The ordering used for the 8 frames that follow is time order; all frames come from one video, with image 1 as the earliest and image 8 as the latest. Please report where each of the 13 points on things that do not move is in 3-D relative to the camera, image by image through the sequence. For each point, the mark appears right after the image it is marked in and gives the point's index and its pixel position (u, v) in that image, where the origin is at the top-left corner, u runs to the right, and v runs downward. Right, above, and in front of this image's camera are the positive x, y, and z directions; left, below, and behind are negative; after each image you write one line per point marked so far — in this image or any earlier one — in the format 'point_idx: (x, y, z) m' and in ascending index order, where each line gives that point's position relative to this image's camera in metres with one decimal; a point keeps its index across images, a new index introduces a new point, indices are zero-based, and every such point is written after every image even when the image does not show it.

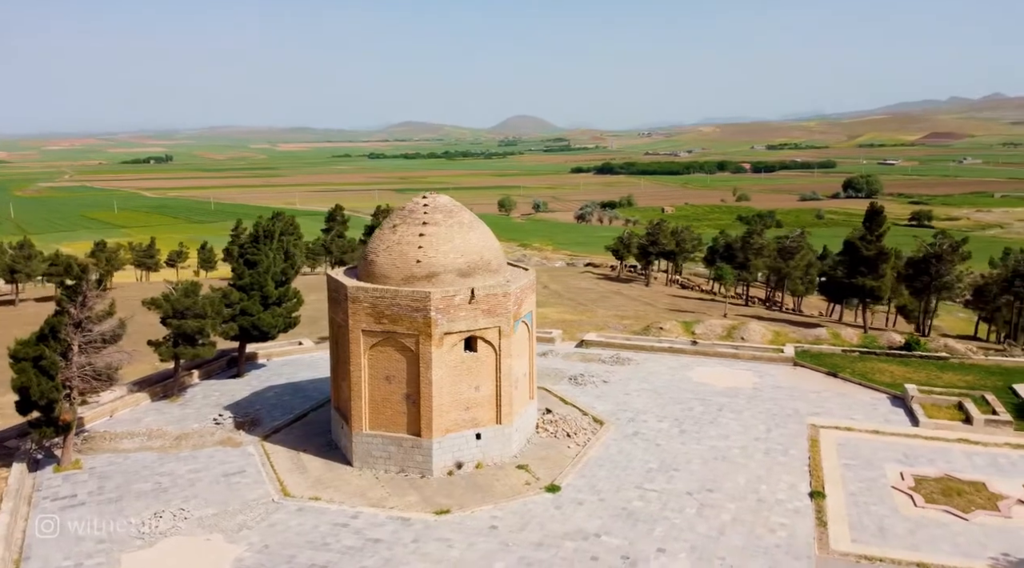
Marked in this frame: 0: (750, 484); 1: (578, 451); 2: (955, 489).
0: (+5.2, -4.2, +16.6) m
1: (+1.5, -3.9, +18.0) m
2: (+9.3, -4.3, +16.1) m
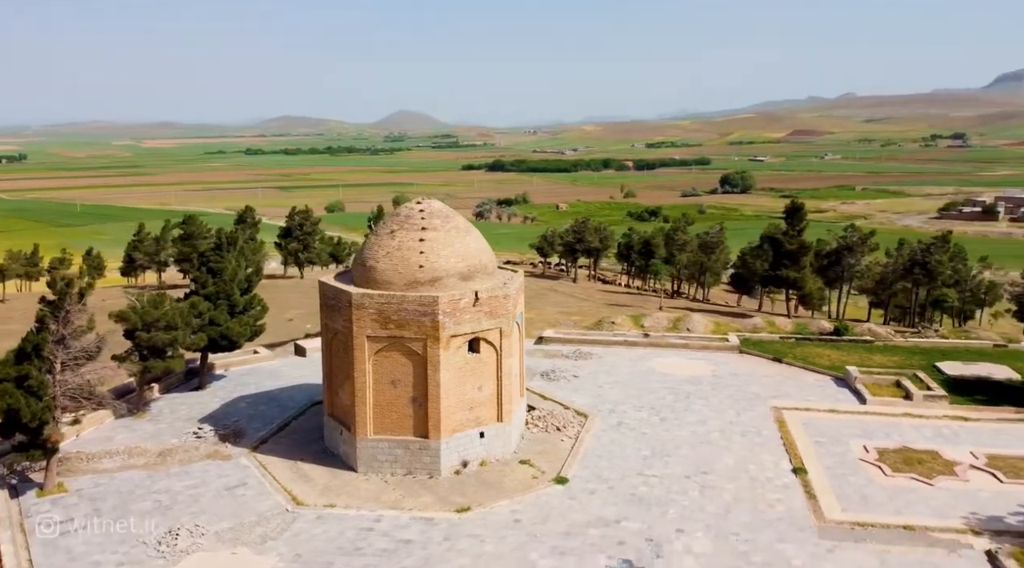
0: (+5.3, -4.1, +17.9) m
1: (+1.5, -3.9, +18.8) m
2: (+9.4, -4.1, +18.1) m
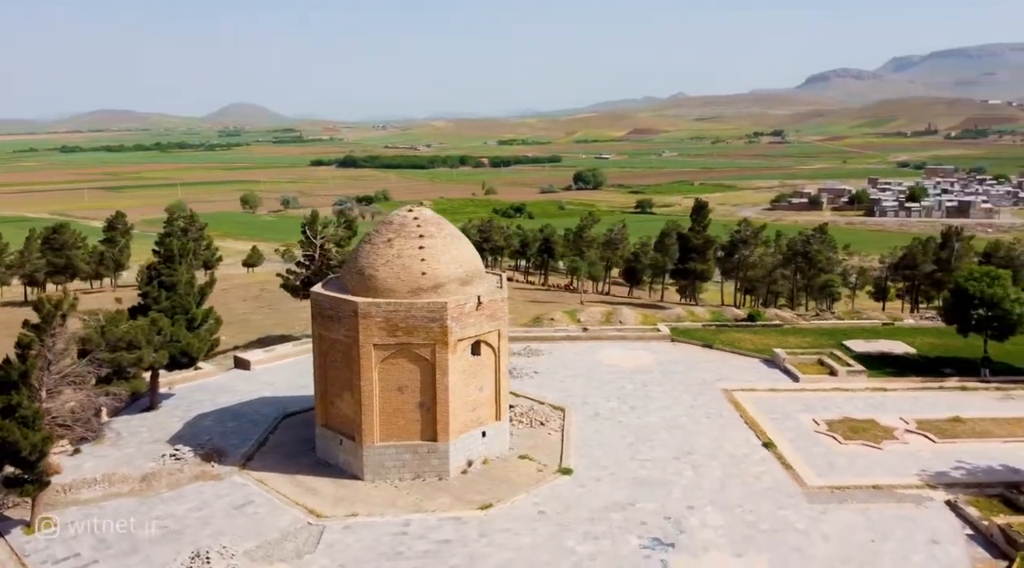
0: (+5.2, -4.0, +19.7) m
1: (+1.3, -3.9, +19.8) m
2: (+9.2, -3.8, +20.6) m
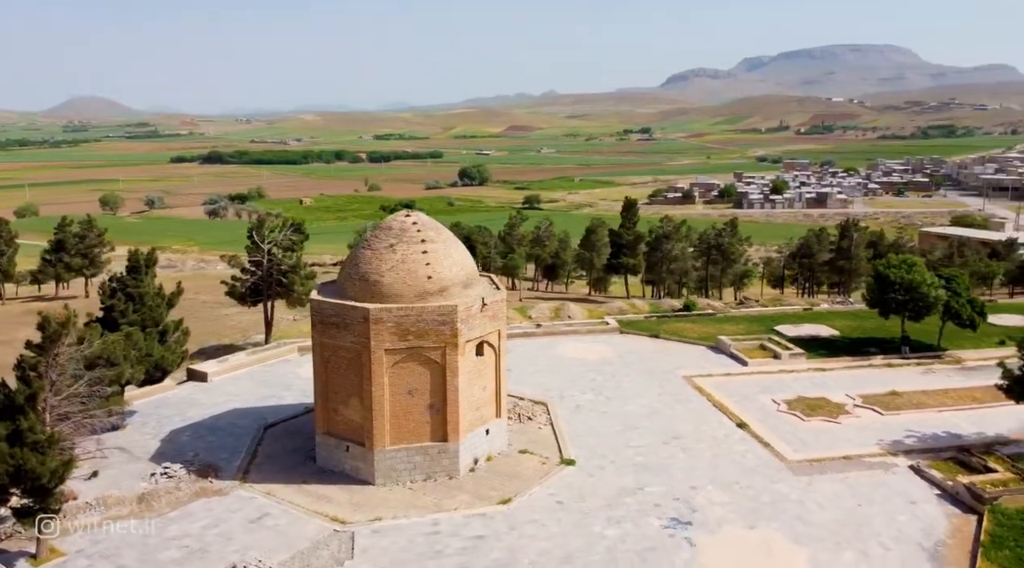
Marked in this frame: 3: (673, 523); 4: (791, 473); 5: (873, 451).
0: (+5.0, -3.9, +21.1) m
1: (+1.1, -3.9, +20.6) m
2: (+8.8, -3.5, +22.6) m
3: (+3.3, -4.9, +16.1) m
4: (+6.6, -4.5, +18.4) m
5: (+9.0, -4.2, +19.4) m
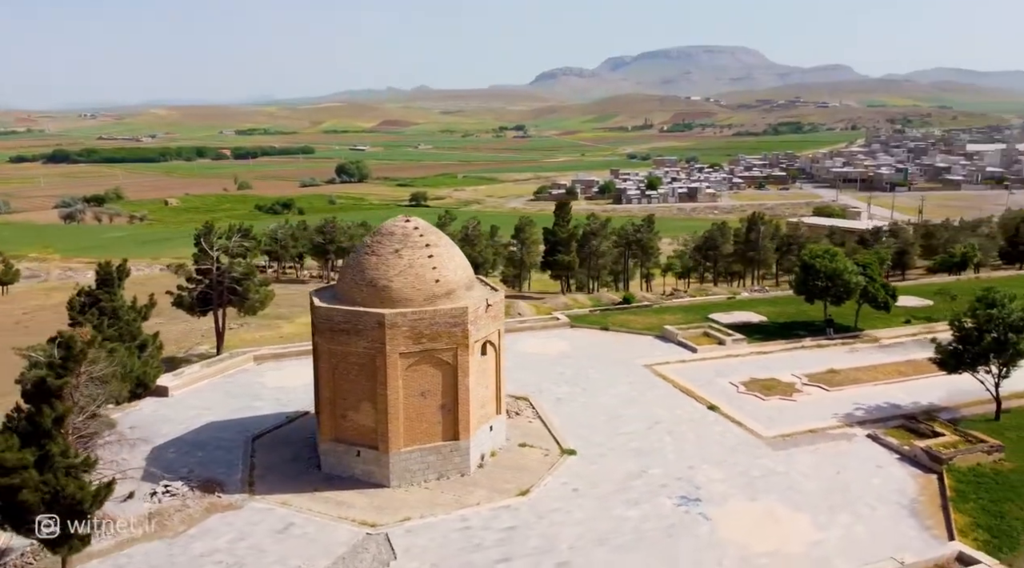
0: (+4.6, -3.7, +22.6) m
1: (+0.9, -3.8, +21.5) m
2: (+8.2, -3.3, +24.7) m
3: (+3.8, -4.8, +17.4) m
4: (+6.7, -4.3, +20.1) m
5: (+8.9, -3.9, +21.6) m
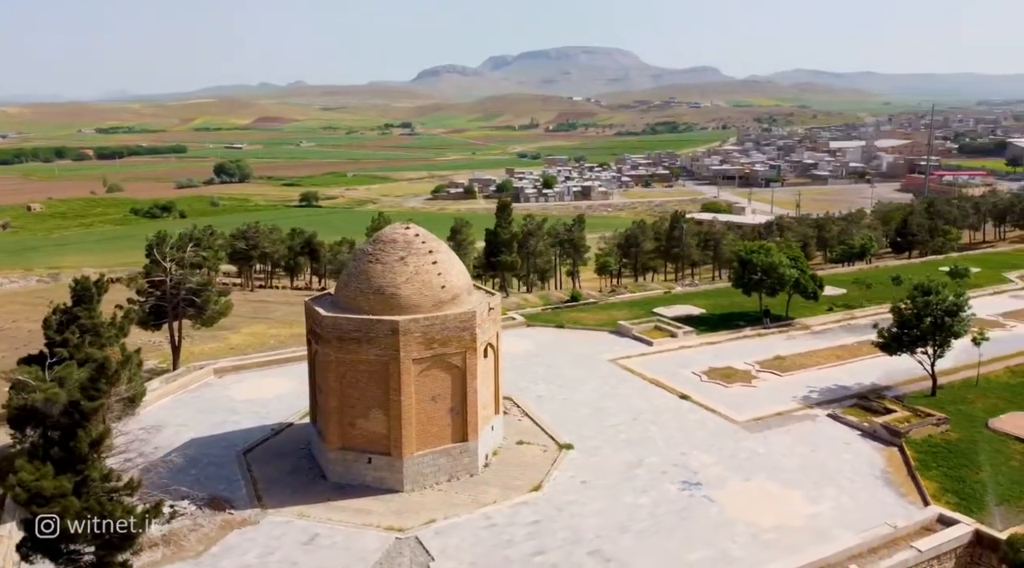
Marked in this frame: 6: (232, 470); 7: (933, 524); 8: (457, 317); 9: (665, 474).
0: (+4.1, -3.6, +23.8) m
1: (+0.6, -3.9, +22.2) m
2: (+7.3, -3.1, +26.4) m
3: (+4.2, -4.8, +18.6) m
4: (+6.6, -4.1, +21.7) m
5: (+8.5, -3.7, +23.5) m
6: (-7.0, -4.6, +19.5) m
7: (+9.1, -5.2, +16.7) m
8: (-1.3, -0.8, +18.2) m
9: (+3.7, -4.7, +19.1) m
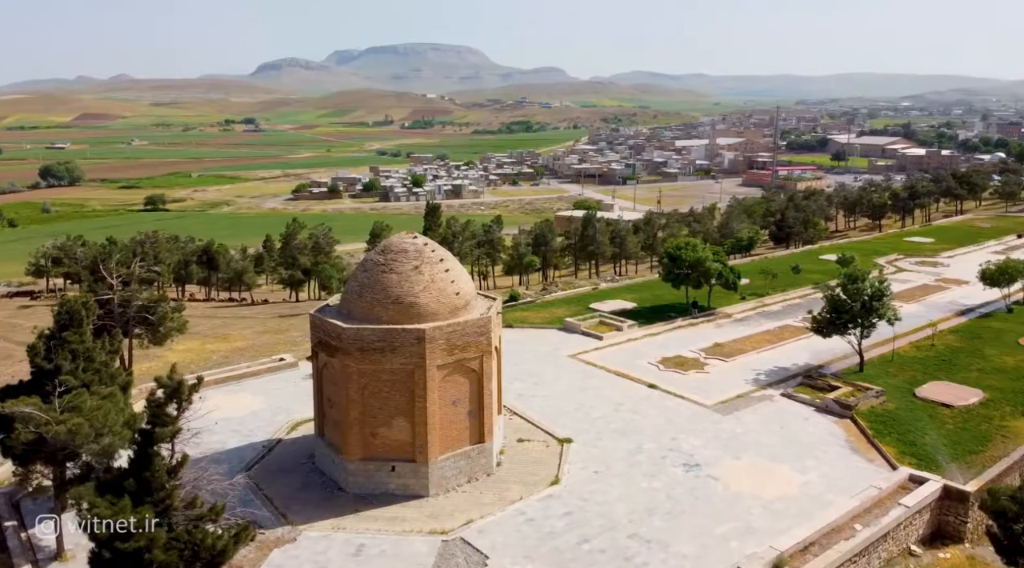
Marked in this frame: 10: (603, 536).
0: (+3.5, -3.6, +25.3) m
1: (+0.3, -4.0, +23.0) m
2: (+6.2, -2.9, +28.4) m
3: (+4.5, -4.7, +20.1) m
4: (+6.3, -4.0, +23.6) m
5: (+7.9, -3.5, +25.7) m
6: (-6.6, -5.0, +19.0) m
7: (+9.7, -4.9, +19.2) m
8: (-0.9, -0.9, +18.7) m
9: (+4.0, -4.6, +20.6) m
10: (+2.0, -5.5, +16.9) m
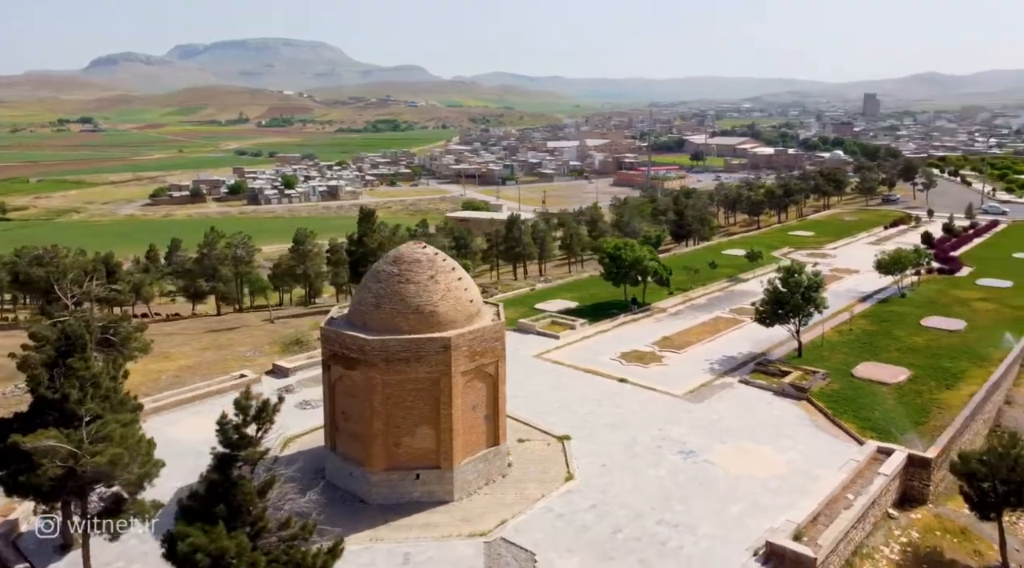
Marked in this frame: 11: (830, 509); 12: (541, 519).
0: (+2.8, -3.6, +26.4) m
1: (+0.1, -4.1, +23.7) m
2: (+4.9, -2.9, +30.0) m
3: (+4.7, -4.7, +21.5) m
4: (+5.9, -3.9, +25.3) m
5: (+7.1, -3.4, +27.6) m
6: (-6.0, -5.4, +18.5) m
7: (+10.0, -4.7, +21.5) m
8: (-0.5, -1.1, +19.3) m
9: (+4.2, -4.6, +21.9) m
10: (+2.8, -5.5, +17.9) m
11: (+7.6, -5.4, +18.6) m
12: (+0.6, -5.5, +18.1) m
